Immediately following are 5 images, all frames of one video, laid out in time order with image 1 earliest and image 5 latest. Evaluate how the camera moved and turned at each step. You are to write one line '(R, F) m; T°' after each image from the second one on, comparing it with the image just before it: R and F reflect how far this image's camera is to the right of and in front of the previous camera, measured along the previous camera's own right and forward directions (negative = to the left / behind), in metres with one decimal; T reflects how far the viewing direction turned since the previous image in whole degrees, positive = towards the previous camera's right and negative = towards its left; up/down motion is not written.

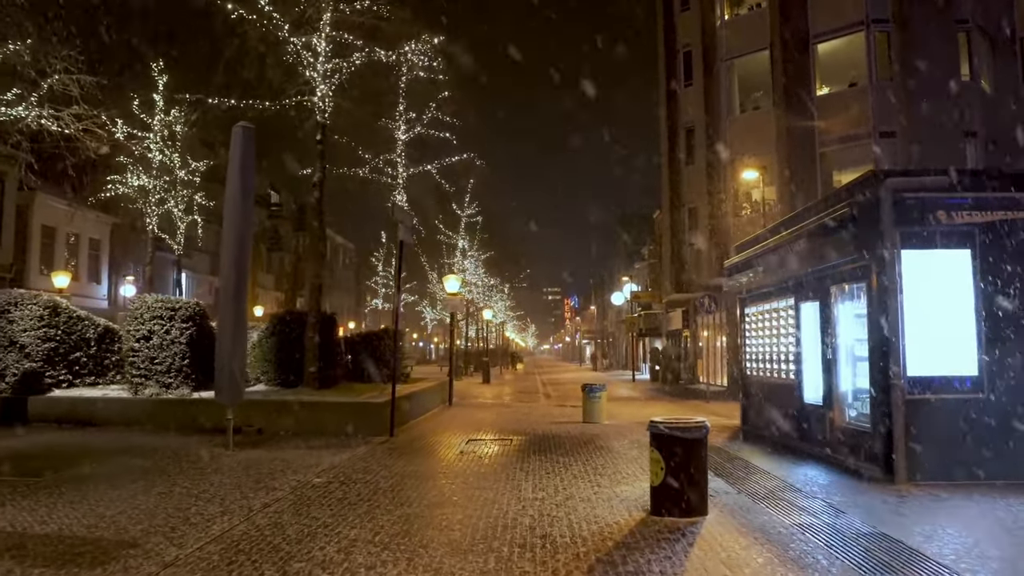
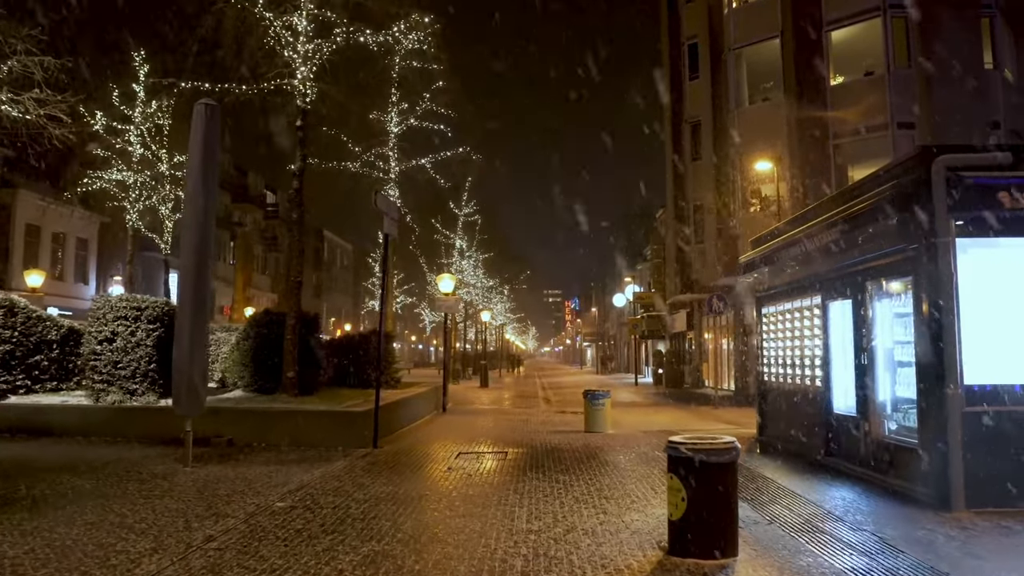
(+0.1, +1.2) m; 0°
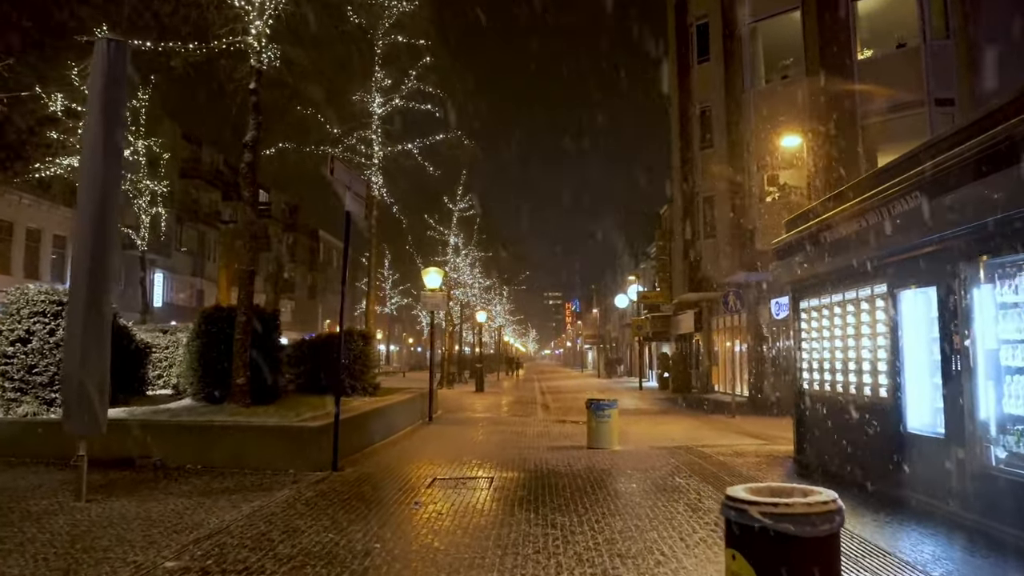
(+0.2, +2.2) m; 0°
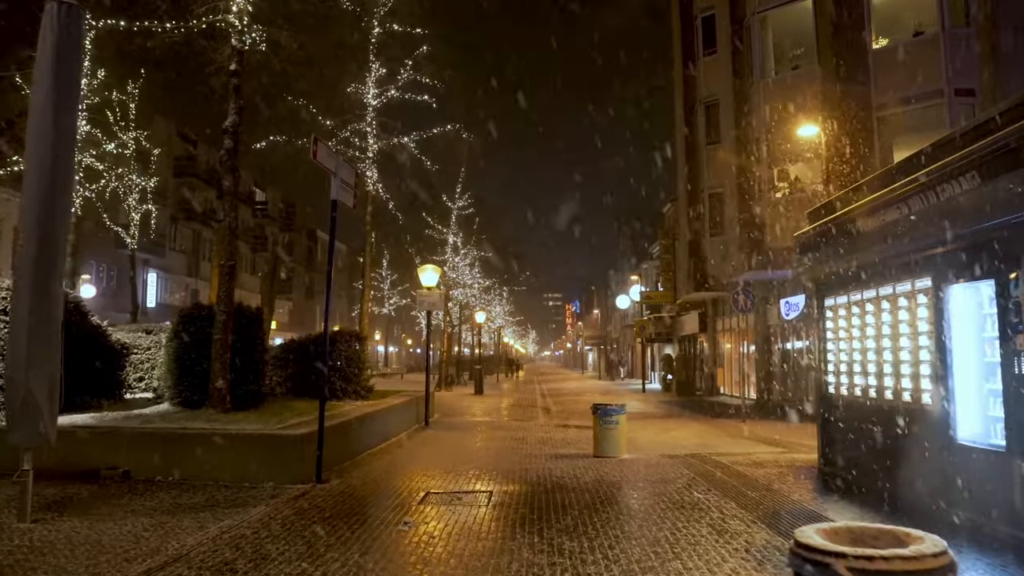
(0.0, +0.9) m; 0°
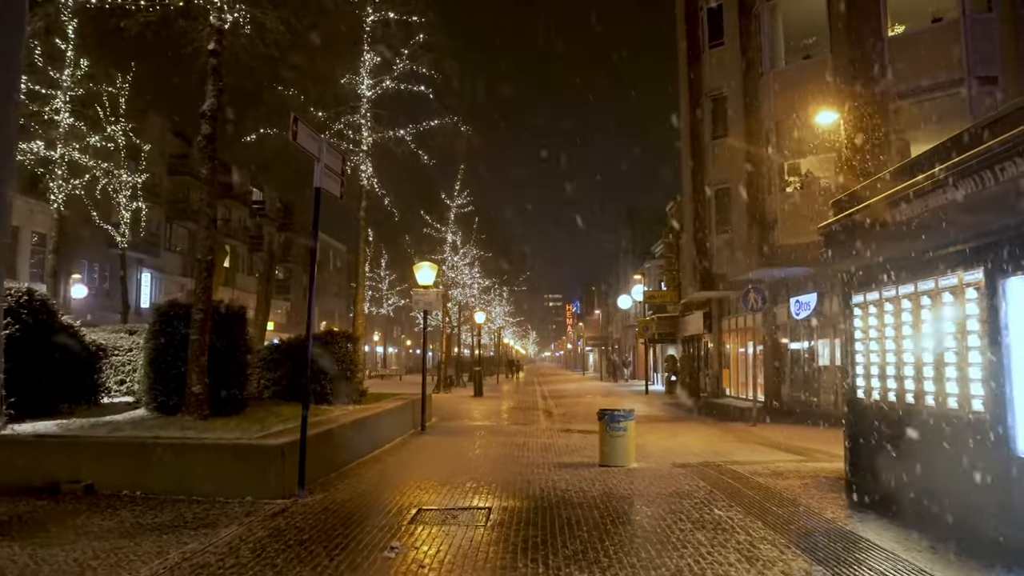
(0.0, +0.8) m; 0°
